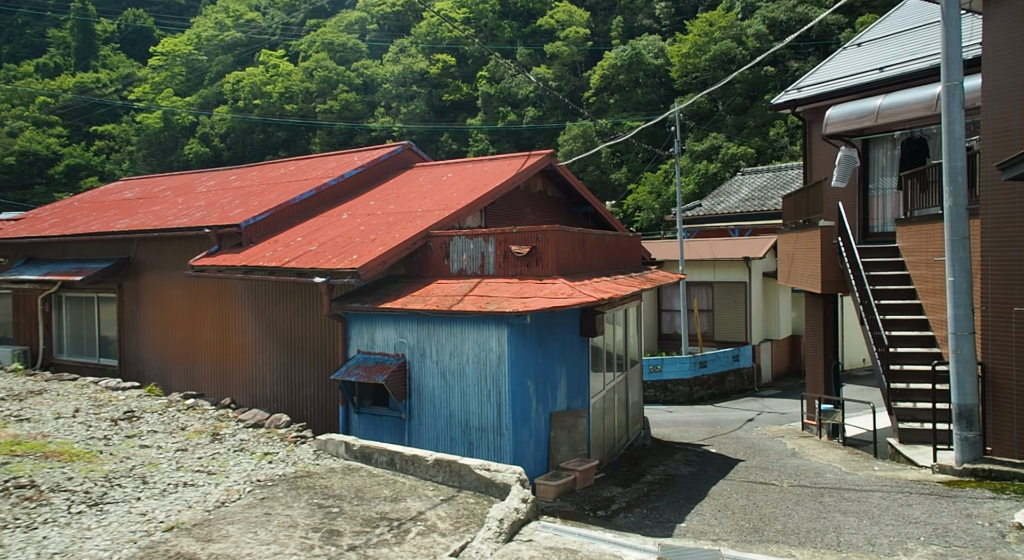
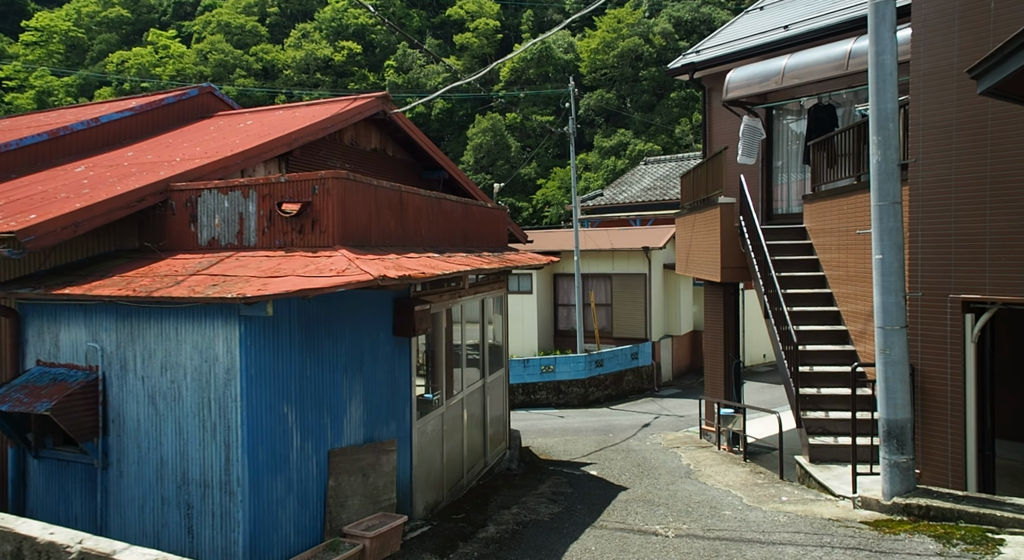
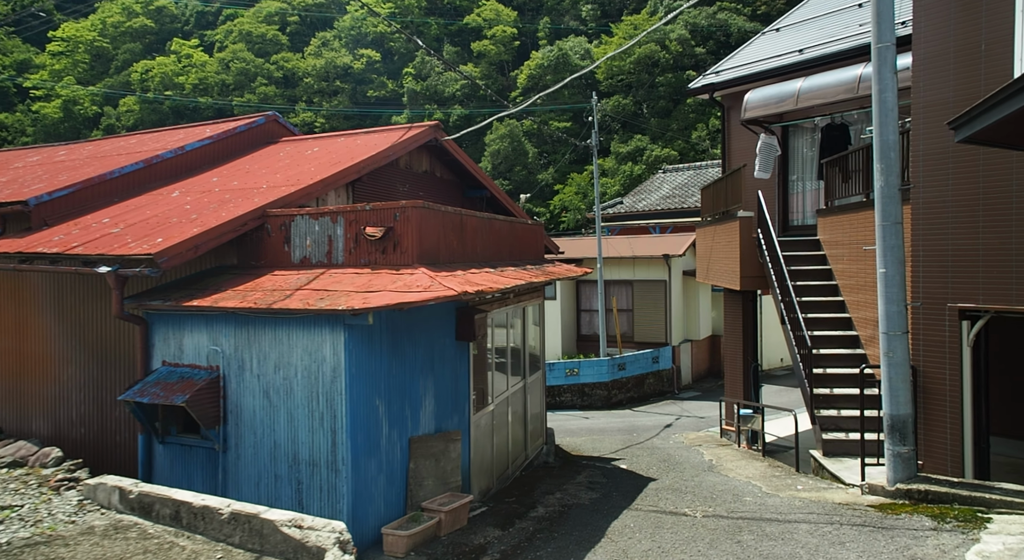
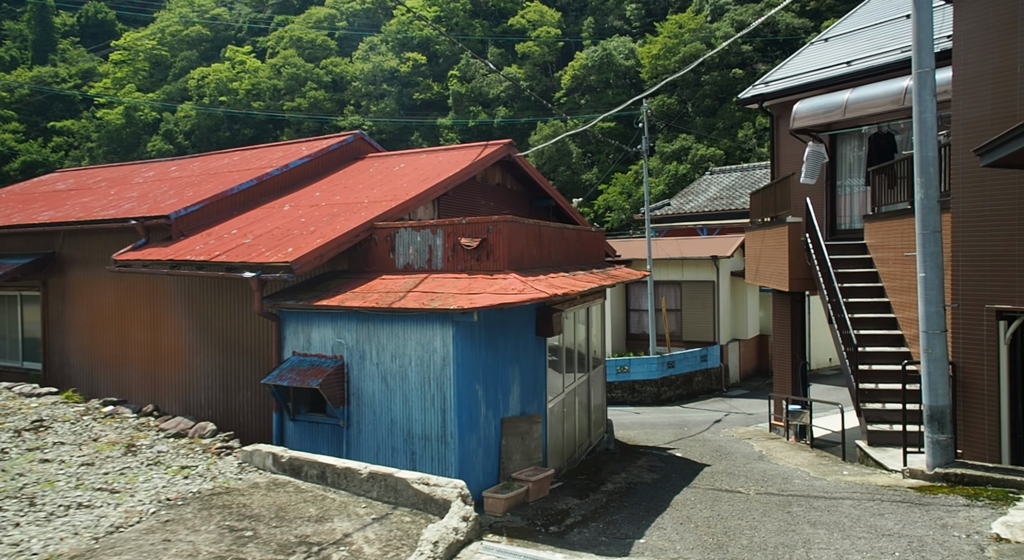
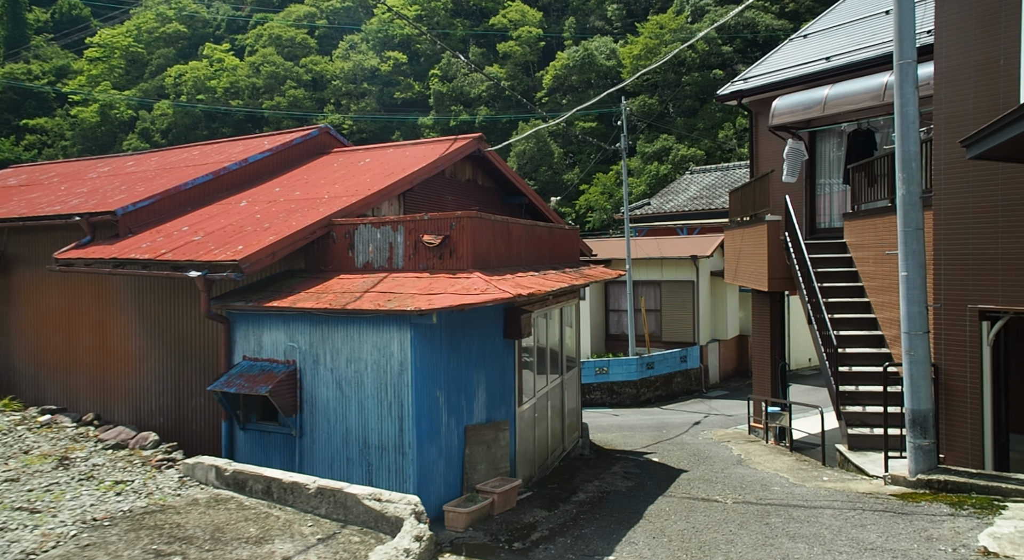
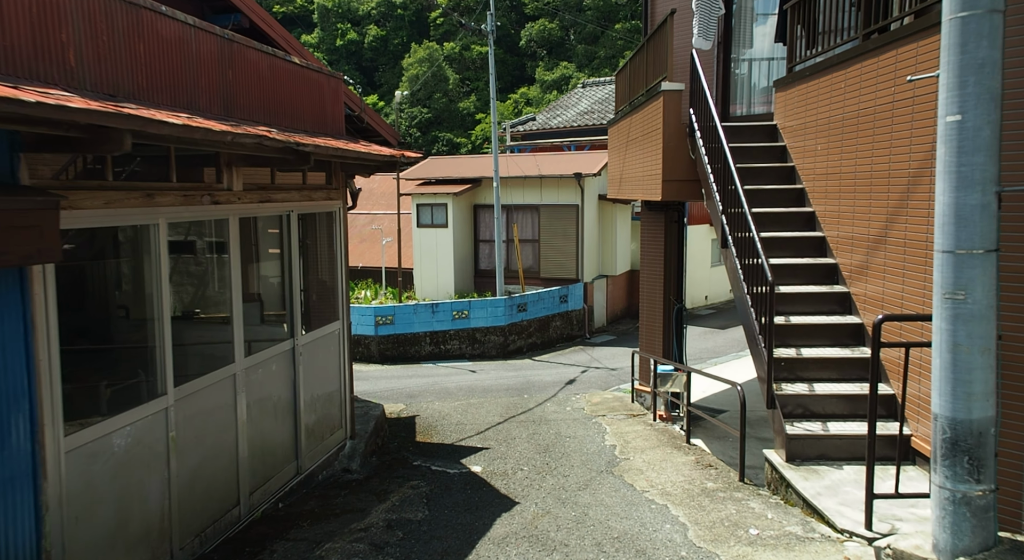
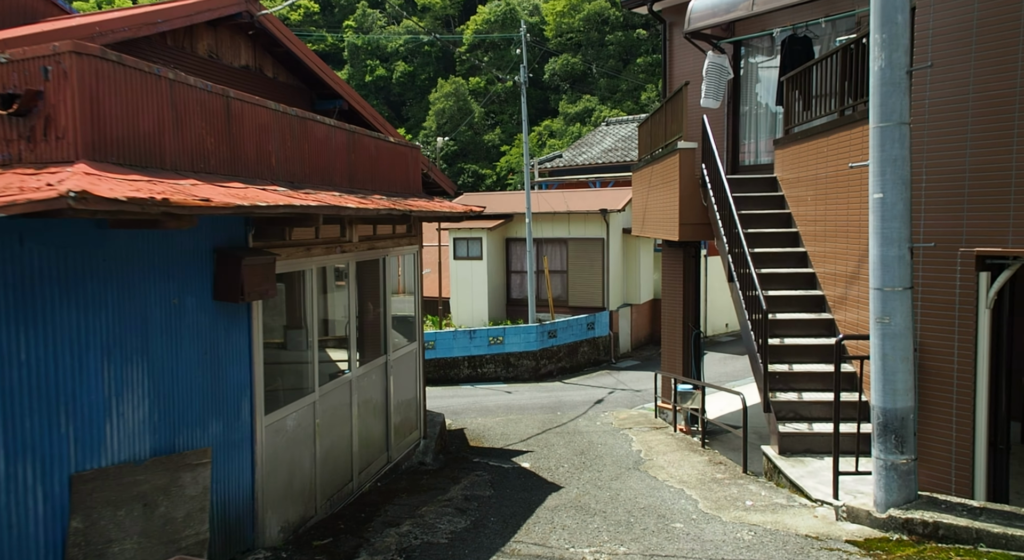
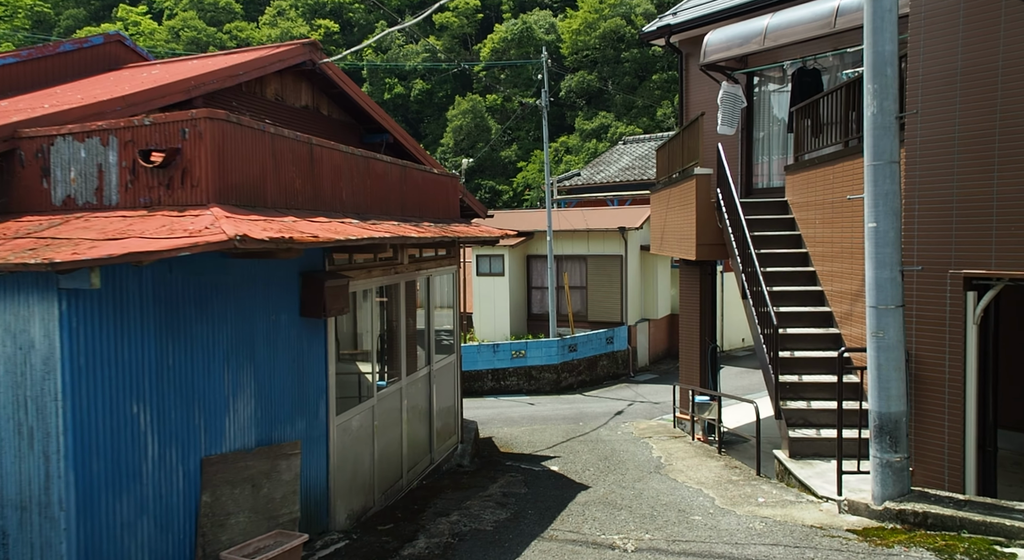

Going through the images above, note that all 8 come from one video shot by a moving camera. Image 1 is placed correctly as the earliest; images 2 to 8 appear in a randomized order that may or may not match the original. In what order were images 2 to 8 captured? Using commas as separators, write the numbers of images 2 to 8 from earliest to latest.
4, 5, 3, 2, 8, 7, 6
